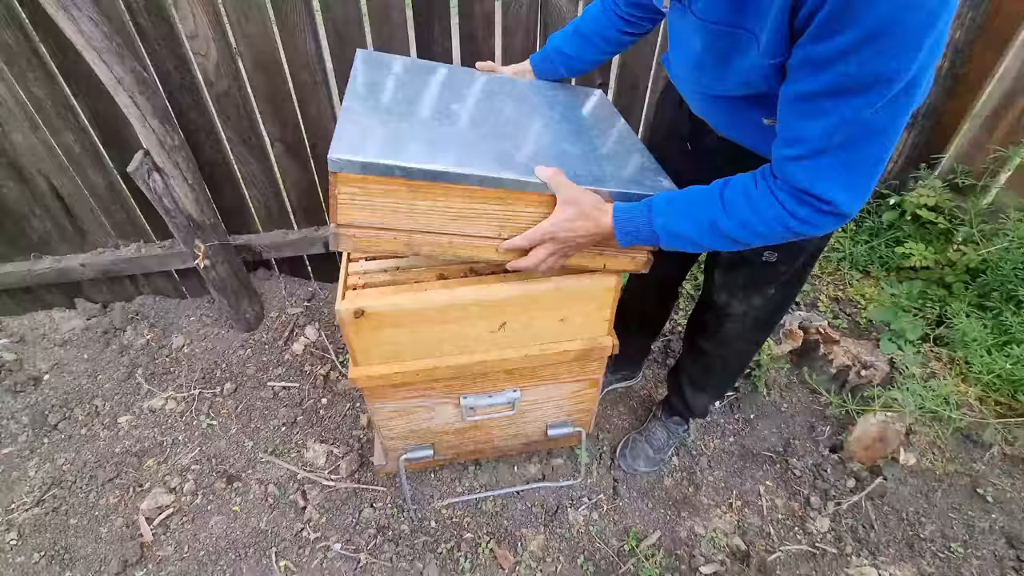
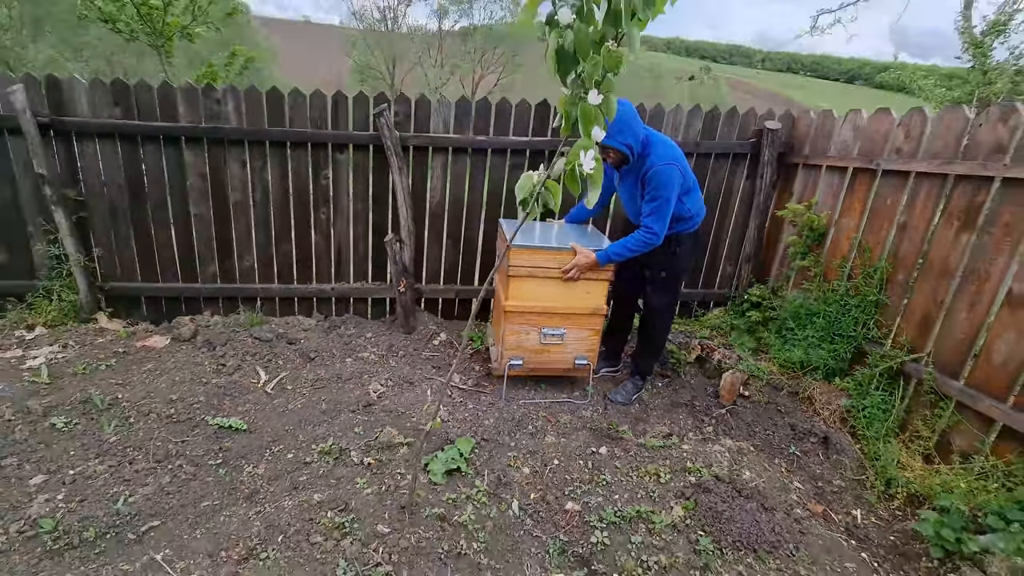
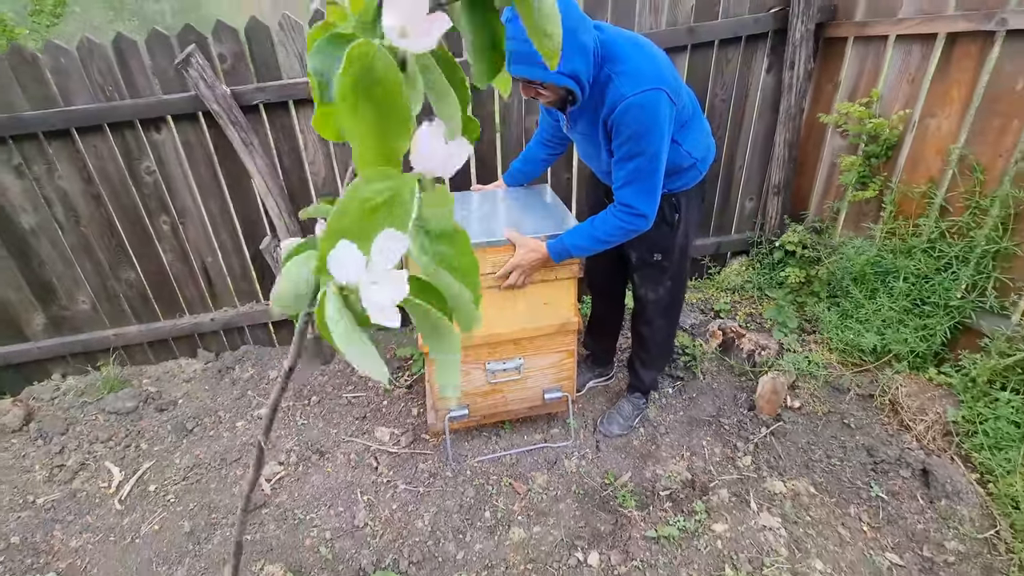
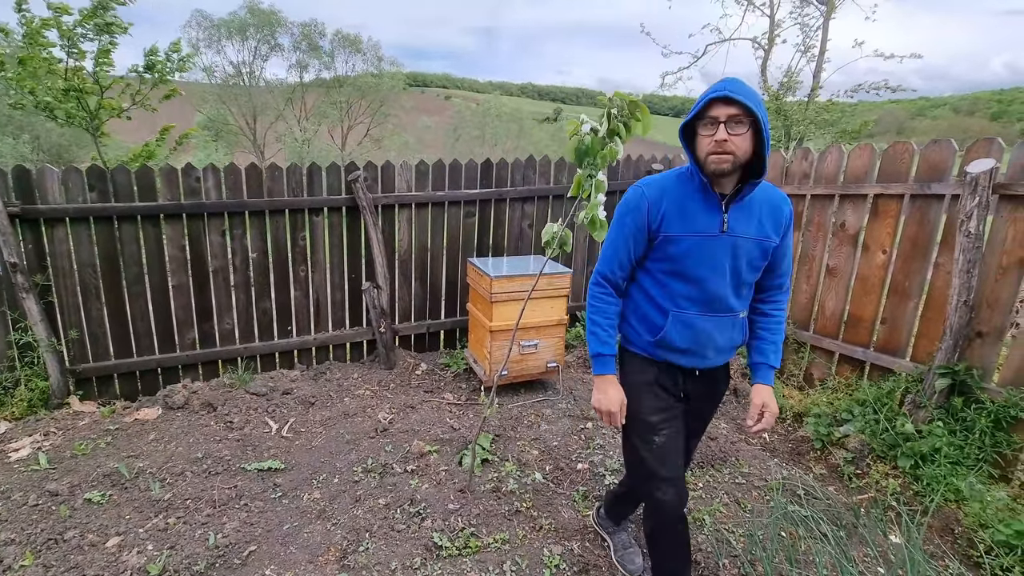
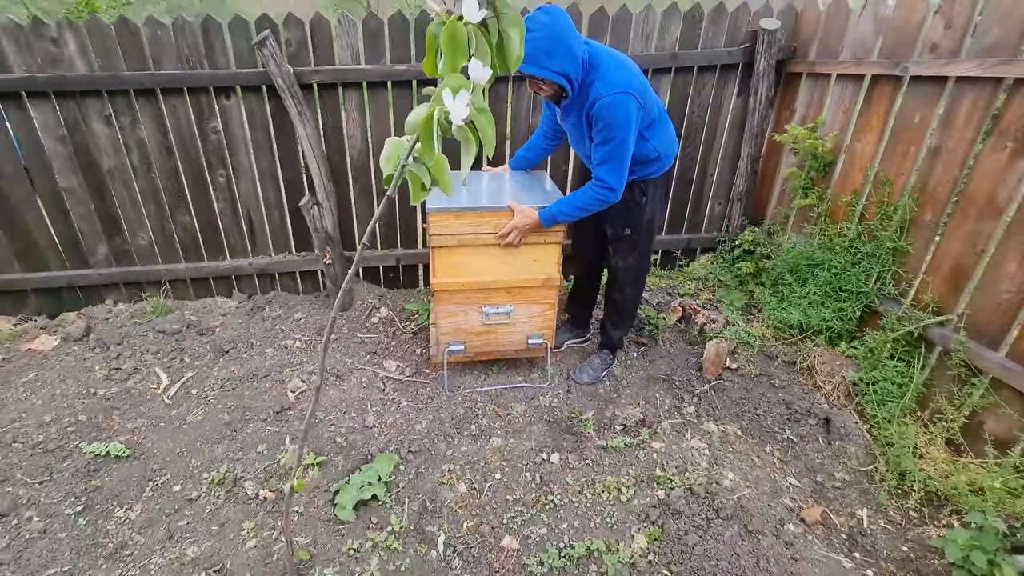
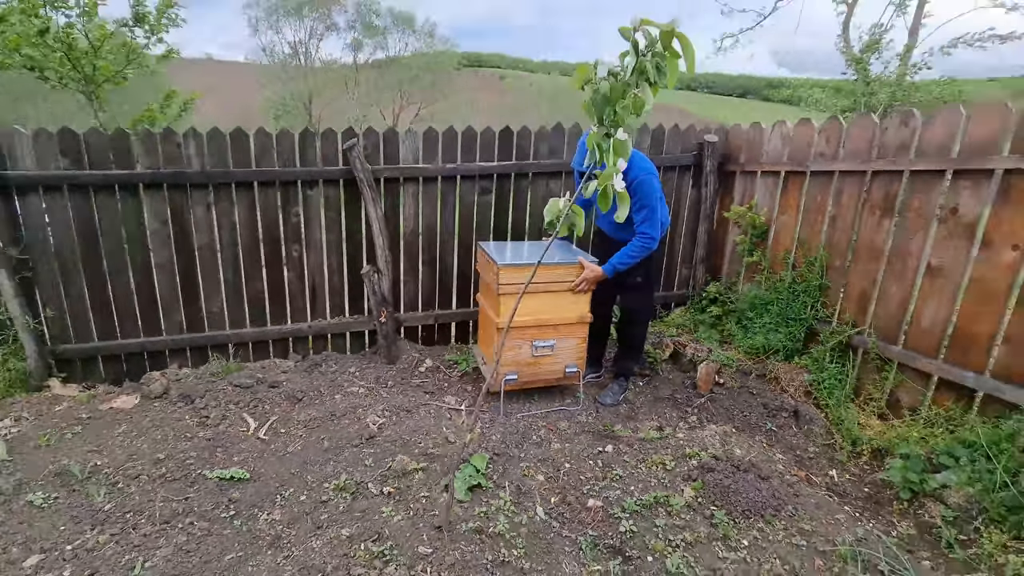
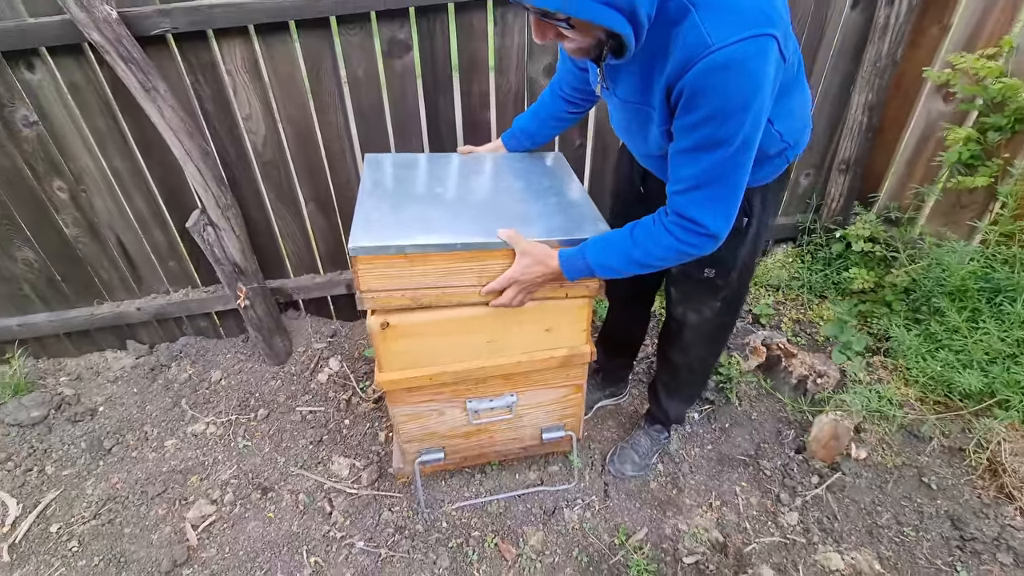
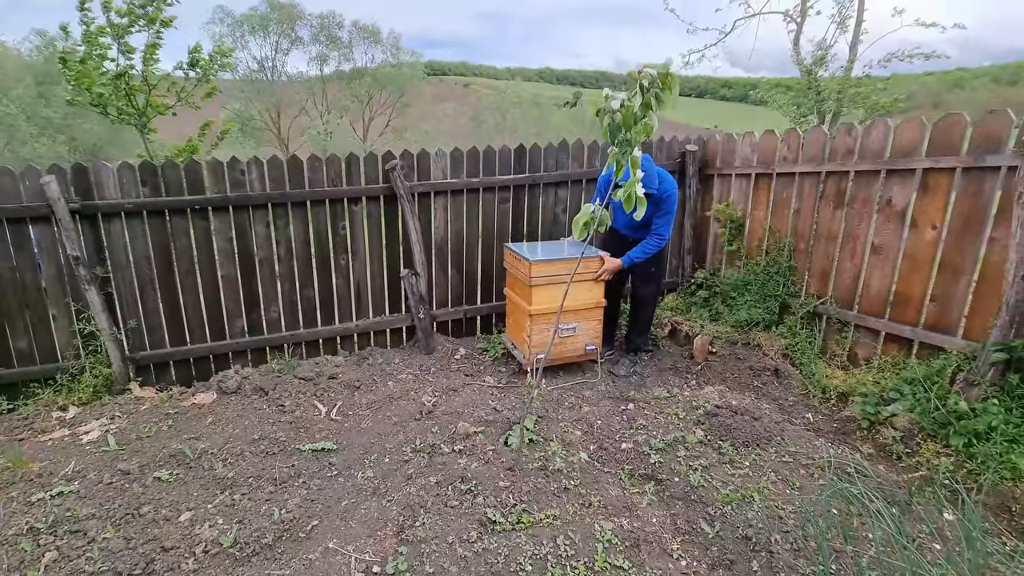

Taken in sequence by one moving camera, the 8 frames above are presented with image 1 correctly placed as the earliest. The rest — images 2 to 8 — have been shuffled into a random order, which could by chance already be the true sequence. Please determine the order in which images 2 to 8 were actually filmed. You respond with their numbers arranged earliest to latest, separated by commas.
7, 3, 5, 2, 6, 8, 4
